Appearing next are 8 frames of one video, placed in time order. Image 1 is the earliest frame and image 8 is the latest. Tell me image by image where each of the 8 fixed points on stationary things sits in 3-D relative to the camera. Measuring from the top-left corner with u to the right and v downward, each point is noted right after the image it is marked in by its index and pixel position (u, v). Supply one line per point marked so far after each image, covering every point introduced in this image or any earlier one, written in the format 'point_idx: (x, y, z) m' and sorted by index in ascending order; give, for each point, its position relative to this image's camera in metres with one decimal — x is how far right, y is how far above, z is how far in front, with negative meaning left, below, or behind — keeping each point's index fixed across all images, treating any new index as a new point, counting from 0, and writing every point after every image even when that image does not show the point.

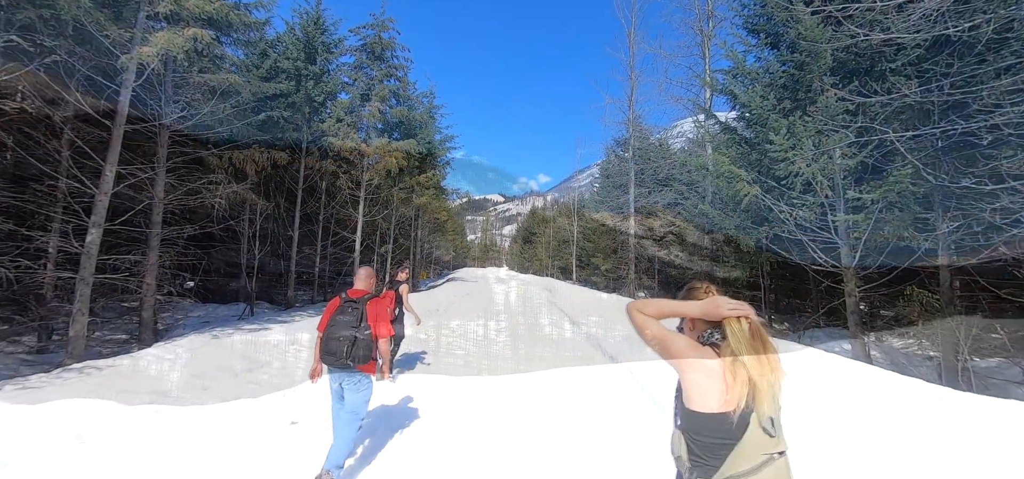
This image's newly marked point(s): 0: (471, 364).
0: (-0.9, -2.6, +8.2) m
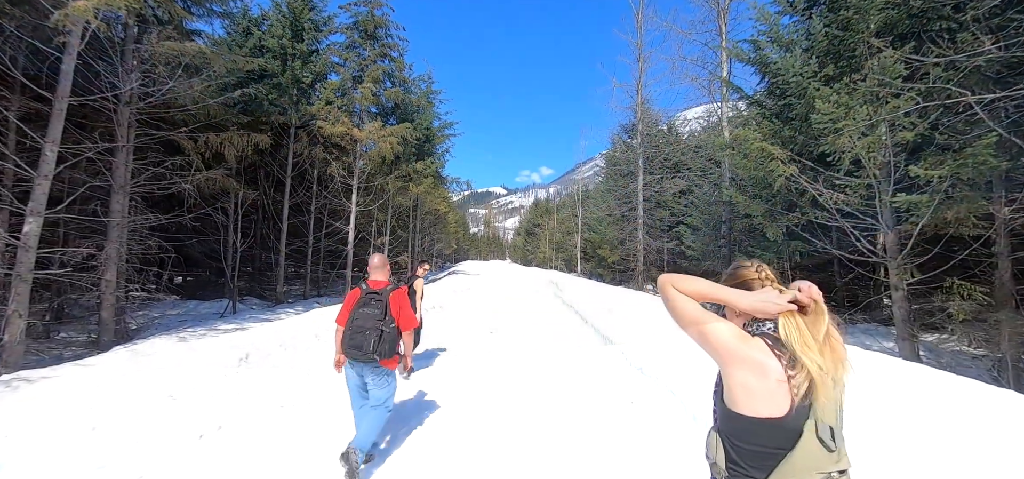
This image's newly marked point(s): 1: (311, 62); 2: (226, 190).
0: (-0.8, -2.3, +7.4) m
1: (-6.9, +6.1, +12.5) m
2: (-8.1, +1.4, +10.3) m
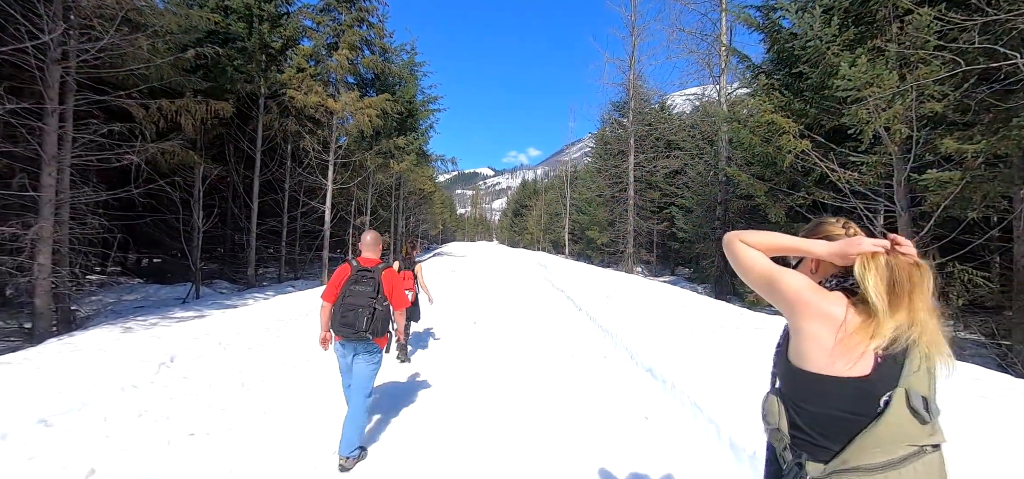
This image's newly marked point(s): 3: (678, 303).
0: (-1.0, -1.9, +6.9) m
1: (-7.3, +6.8, +11.3) m
2: (-8.4, +2.0, +9.3) m
3: (+3.5, -1.3, +7.6) m
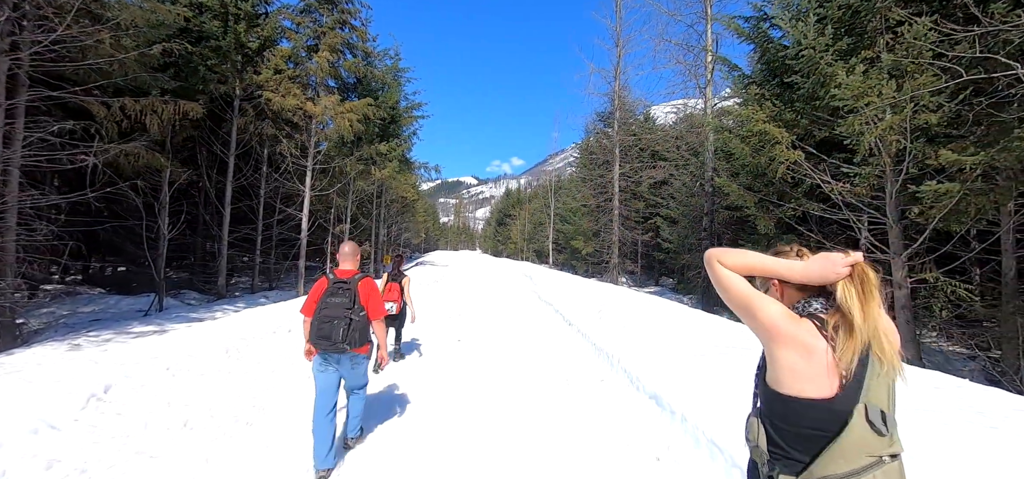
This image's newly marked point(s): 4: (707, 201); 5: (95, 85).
0: (-1.2, -2.1, +6.5) m
1: (-7.6, +6.5, +10.8) m
2: (-8.7, +1.7, +8.7) m
3: (+3.3, -1.6, +7.4) m
4: (+7.2, +1.4, +13.3) m
5: (-8.3, +3.1, +7.2) m
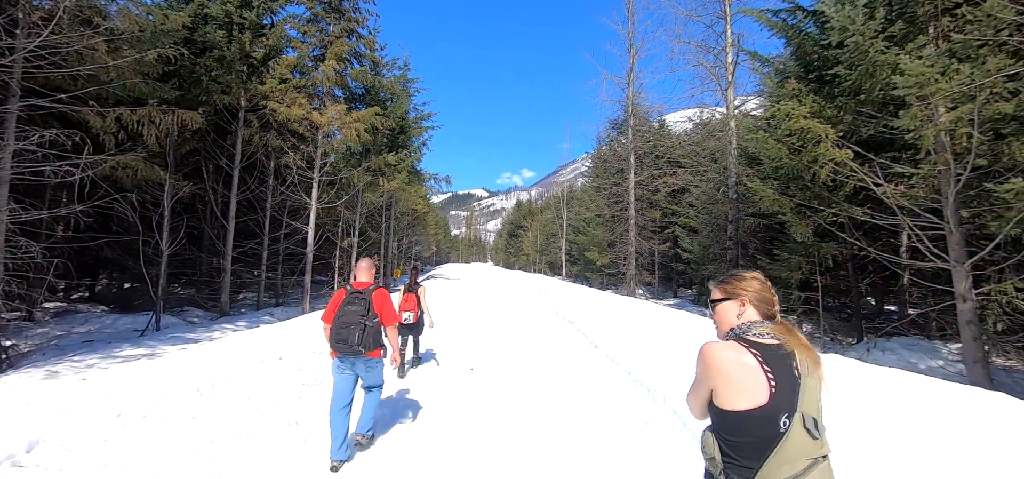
0: (-0.9, -2.3, +5.8) m
1: (-7.3, +6.1, +10.6) m
2: (-8.4, +1.4, +8.4) m
3: (+3.6, -1.8, +6.7) m
4: (+7.6, +1.1, +12.5) m
5: (-8.1, +2.8, +6.9) m
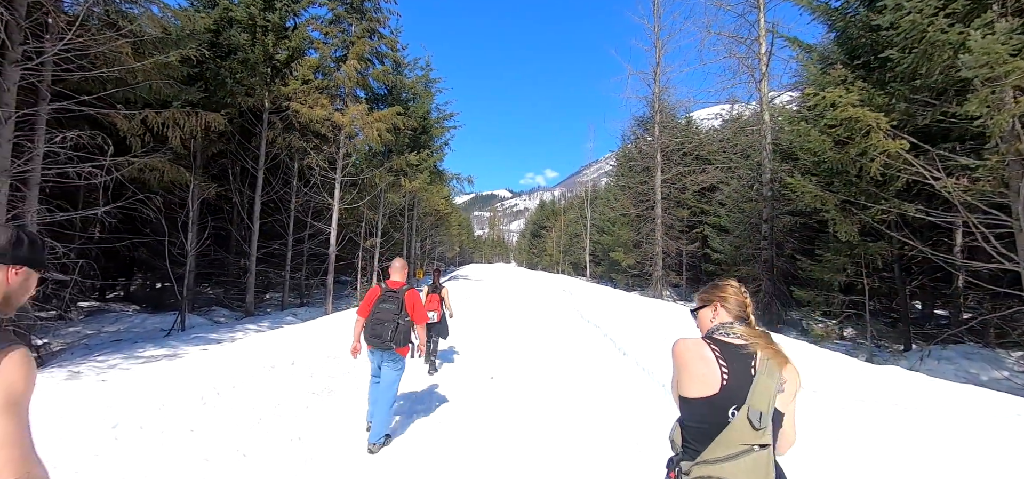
0: (-0.6, -2.3, +5.5) m
1: (-6.7, +6.1, +10.8) m
2: (-7.9, +1.4, +8.6) m
3: (+3.9, -1.7, +6.1) m
4: (+8.3, +1.1, +11.6) m
5: (-7.7, +2.8, +7.1) m
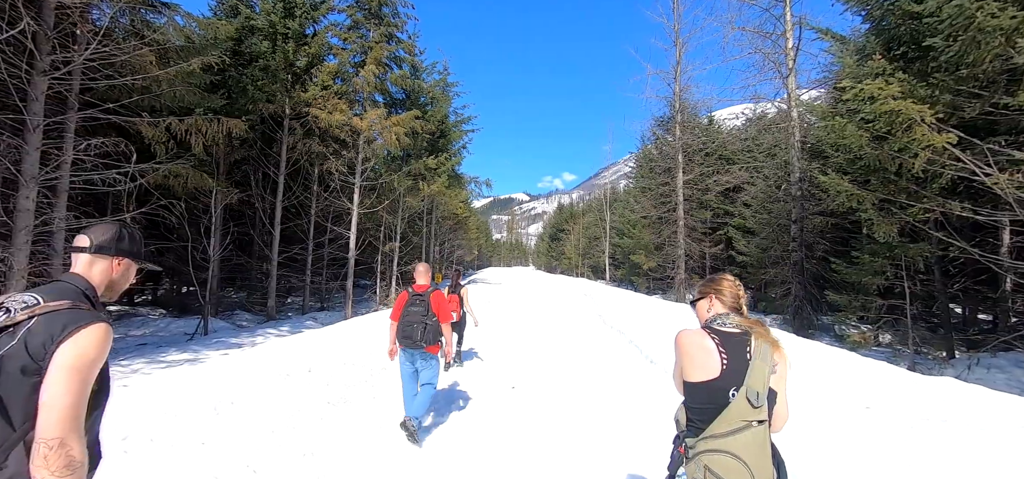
0: (-0.3, -2.4, +5.3) m
1: (-6.2, +5.9, +10.9) m
2: (-7.5, +1.2, +8.7) m
3: (+4.2, -1.8, +5.6) m
4: (+8.9, +1.0, +11.0) m
5: (-7.4, +2.7, +7.2) m
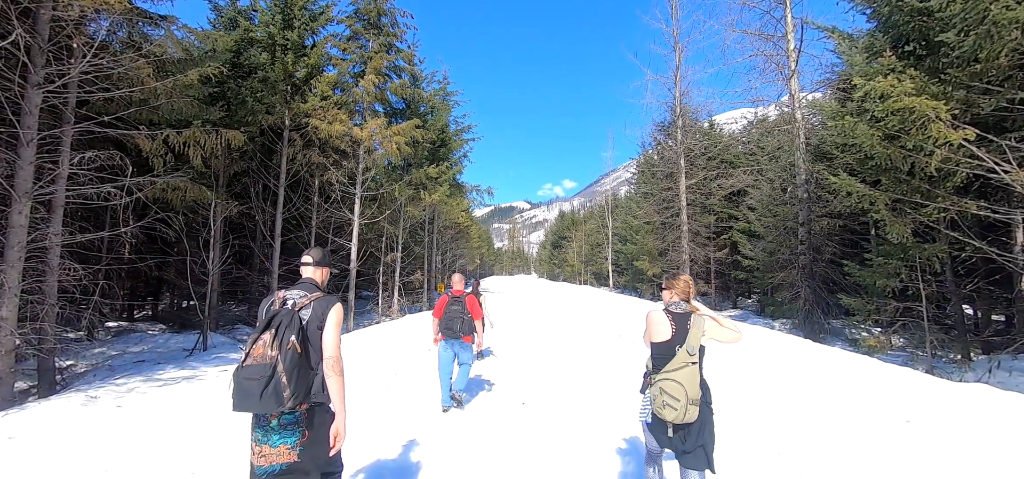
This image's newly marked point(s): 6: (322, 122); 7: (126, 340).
0: (-0.2, -2.5, +5.0) m
1: (-6.2, +5.6, +10.9) m
2: (-7.4, +0.9, +8.6) m
3: (+4.3, -1.8, +5.4) m
4: (+8.9, +1.0, +10.8) m
5: (-7.3, +2.4, +7.2) m
6: (-5.6, +3.5, +10.7) m
7: (-10.0, -2.6, +9.4) m
